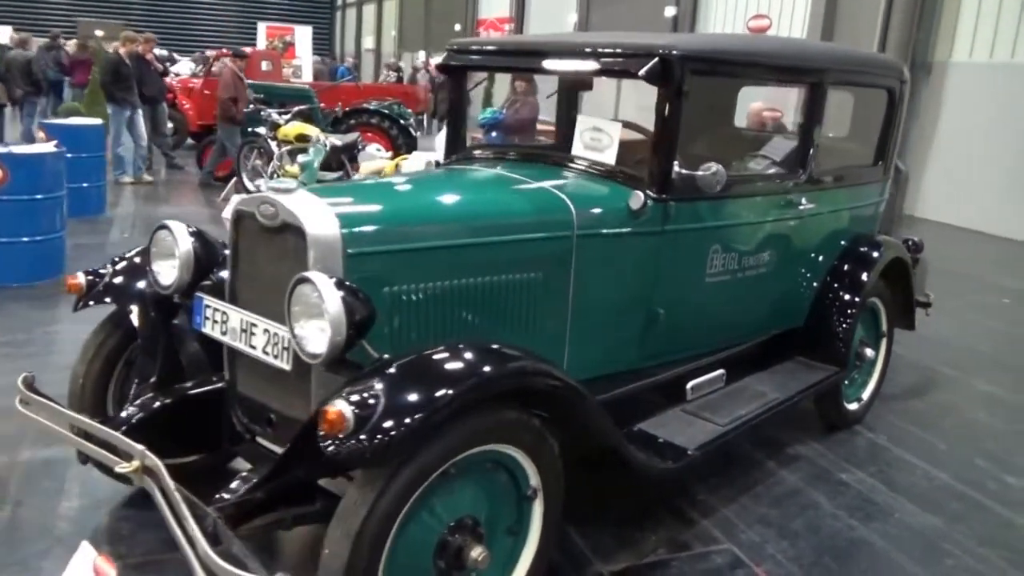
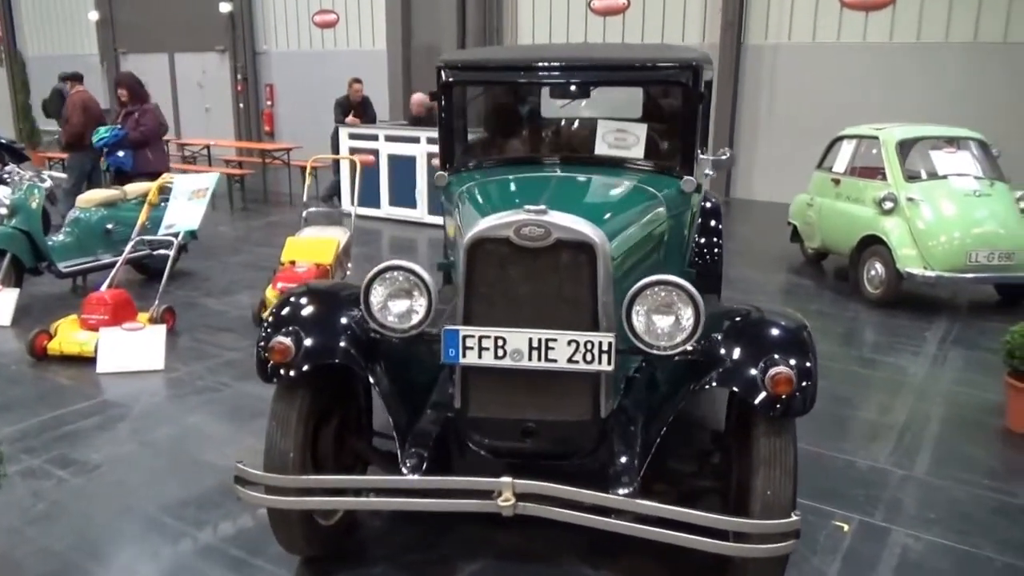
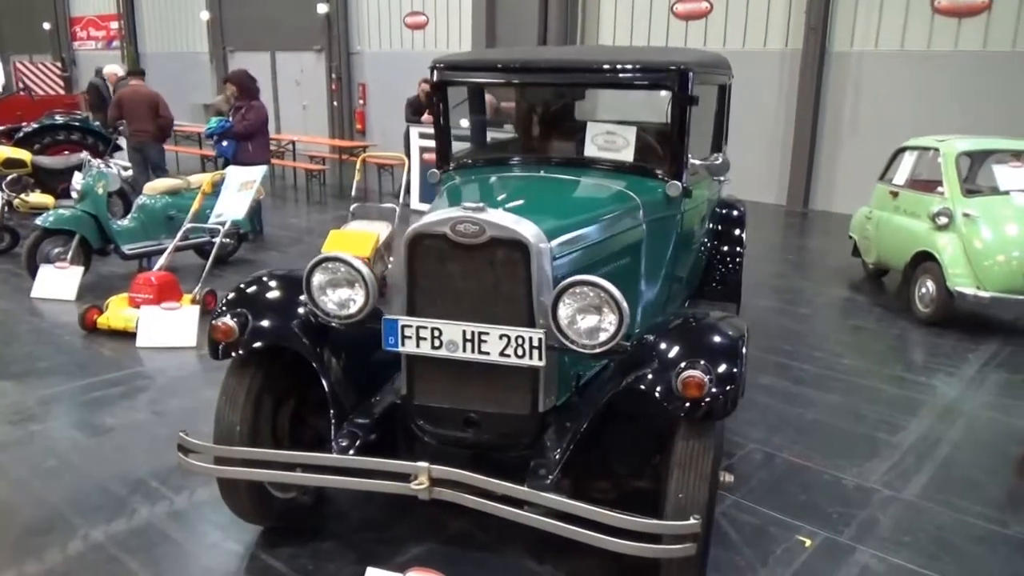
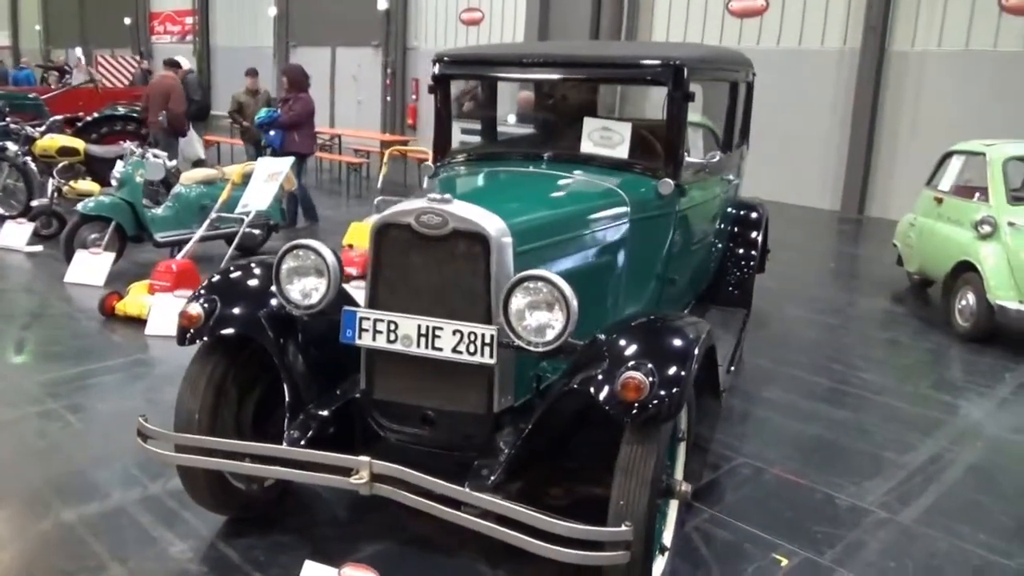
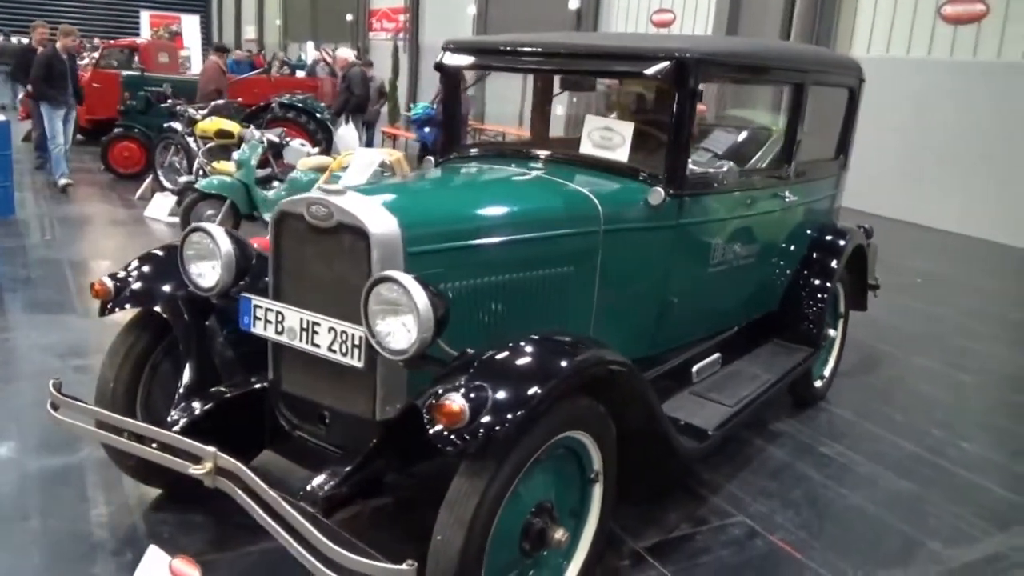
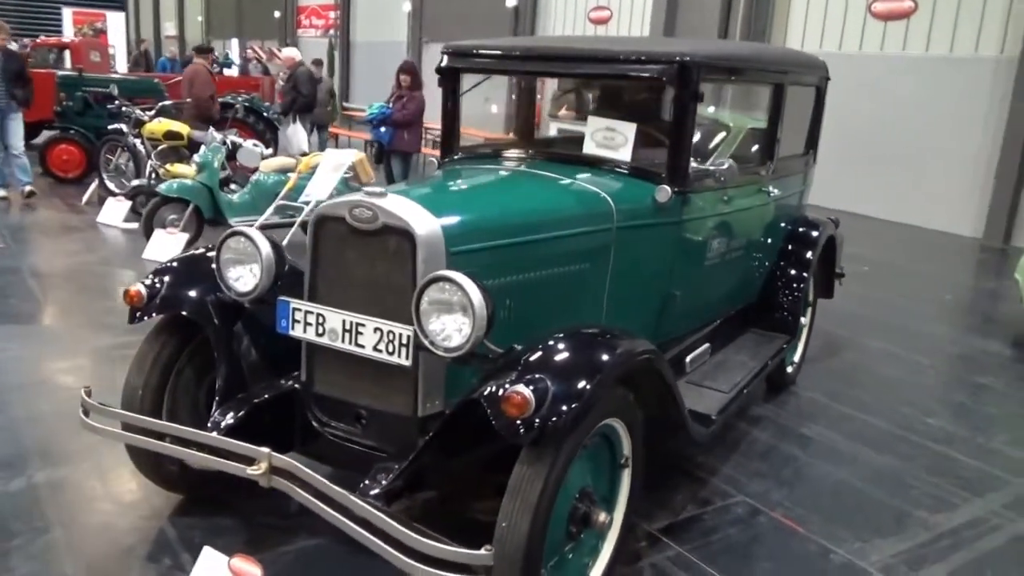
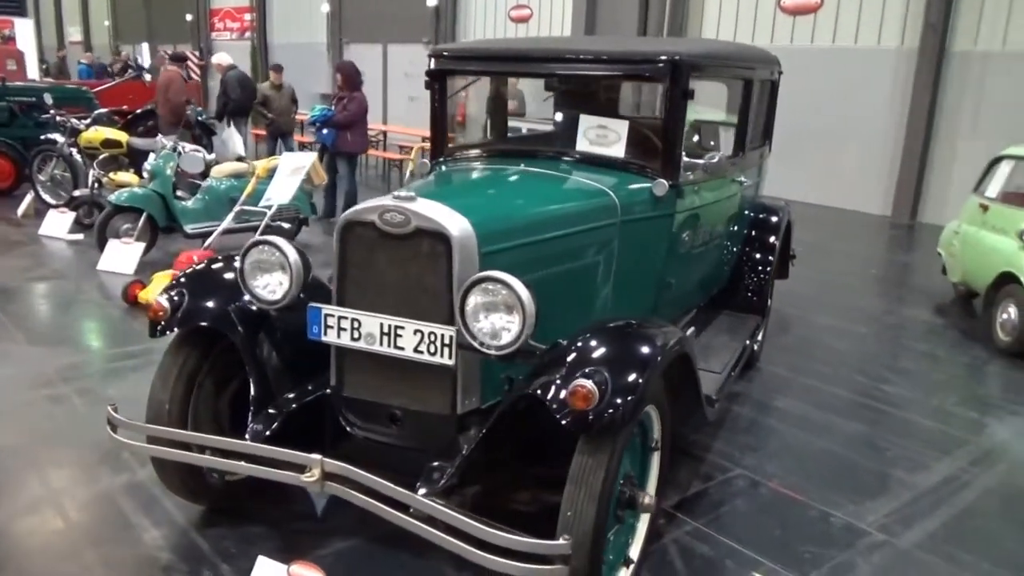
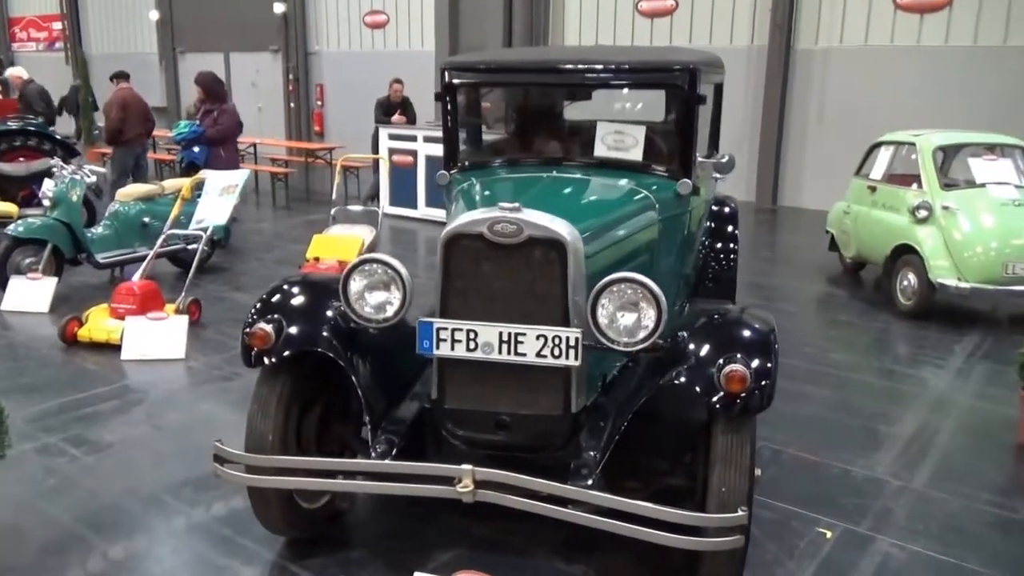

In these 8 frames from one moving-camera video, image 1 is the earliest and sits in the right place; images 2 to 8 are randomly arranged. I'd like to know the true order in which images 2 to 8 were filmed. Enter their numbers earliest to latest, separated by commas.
5, 6, 7, 4, 3, 8, 2
